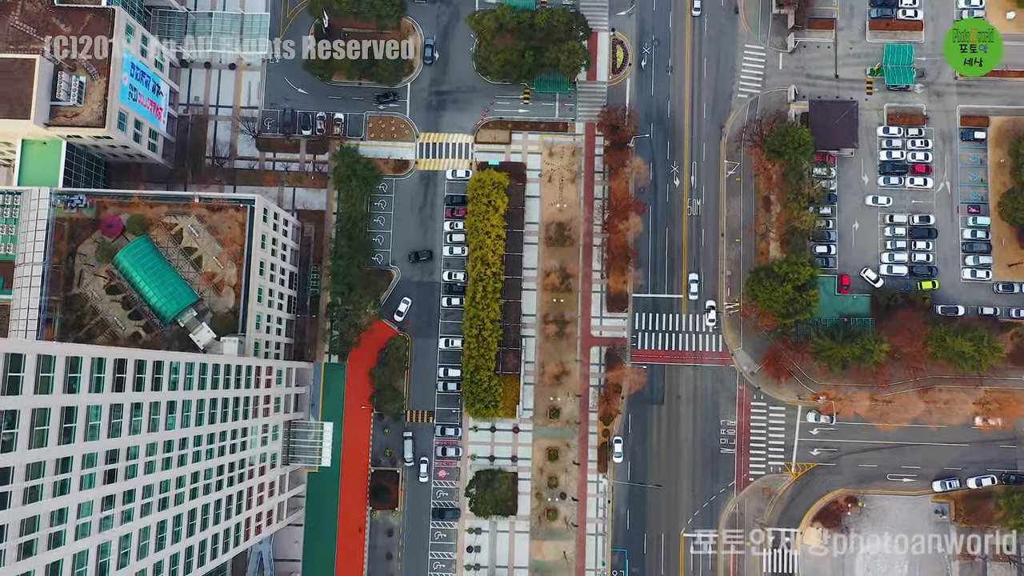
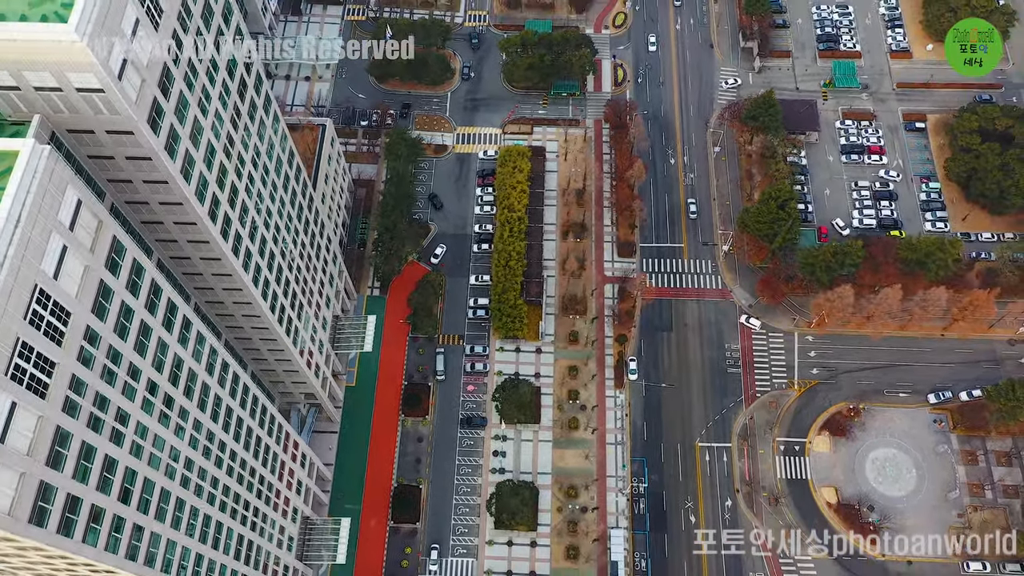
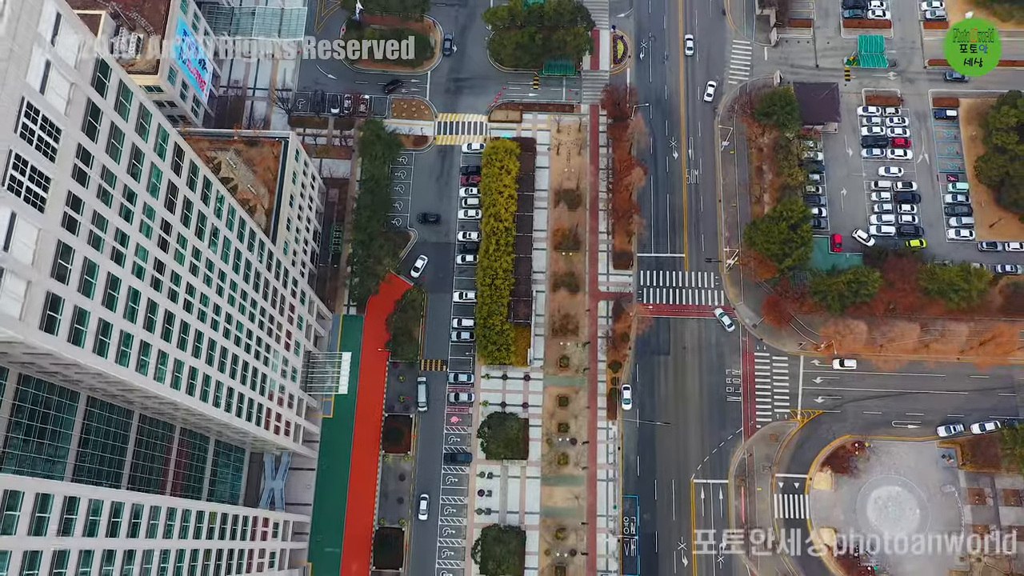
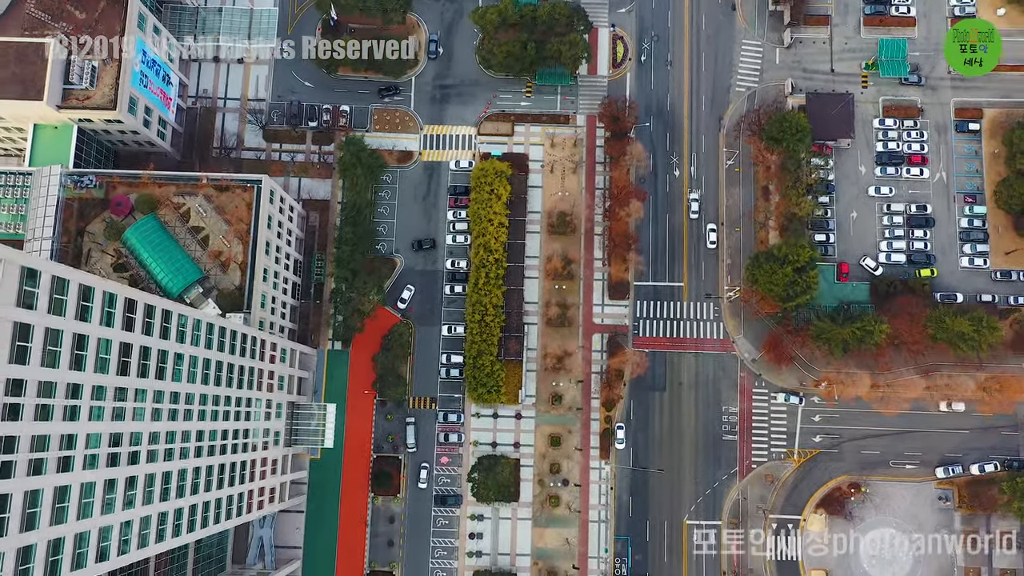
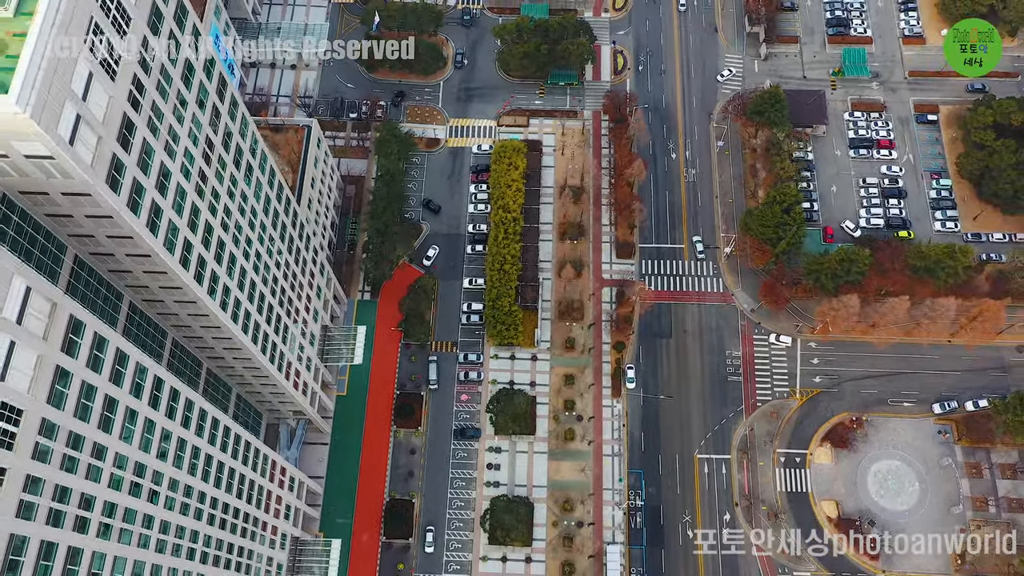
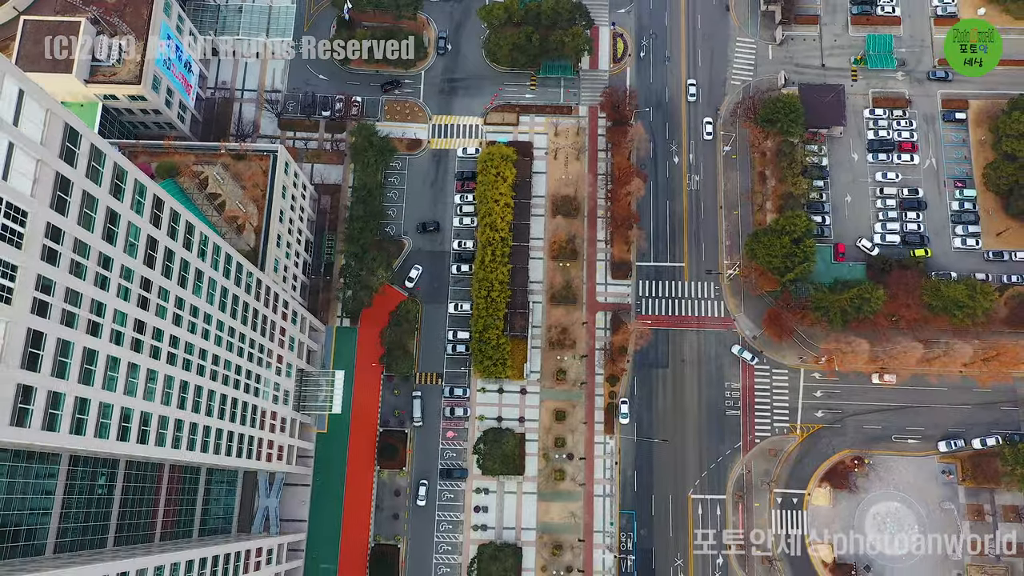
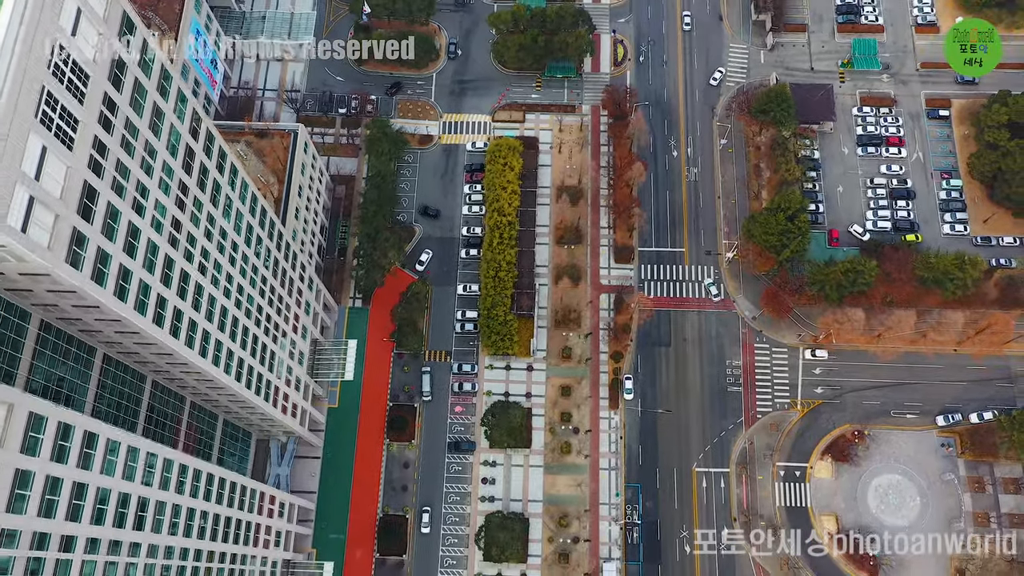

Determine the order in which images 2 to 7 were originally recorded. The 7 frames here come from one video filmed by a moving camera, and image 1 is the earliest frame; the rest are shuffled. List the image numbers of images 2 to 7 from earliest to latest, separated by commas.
4, 6, 3, 7, 5, 2
